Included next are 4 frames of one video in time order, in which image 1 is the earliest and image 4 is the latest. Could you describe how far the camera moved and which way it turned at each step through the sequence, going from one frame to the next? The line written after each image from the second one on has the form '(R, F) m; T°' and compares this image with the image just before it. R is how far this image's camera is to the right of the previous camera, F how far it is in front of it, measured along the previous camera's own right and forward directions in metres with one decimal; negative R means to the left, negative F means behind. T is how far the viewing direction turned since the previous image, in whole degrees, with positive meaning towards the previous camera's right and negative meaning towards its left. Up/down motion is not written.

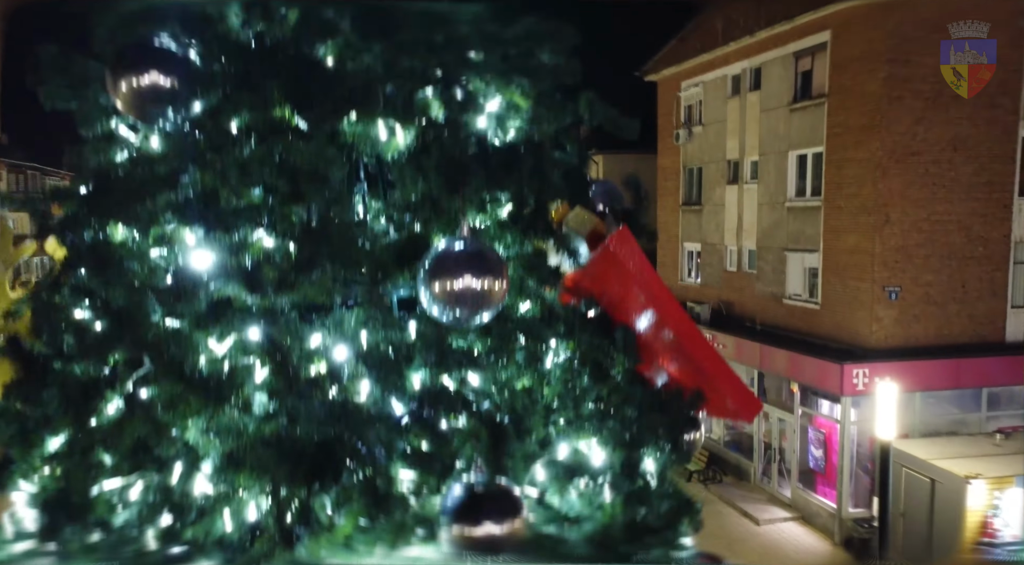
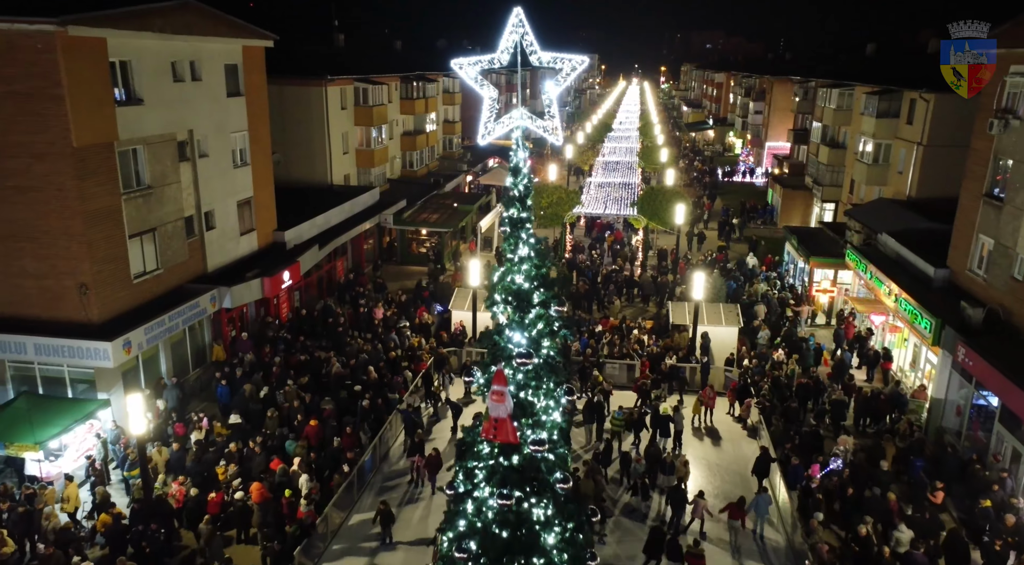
(-0.2, -3.4) m; 0°
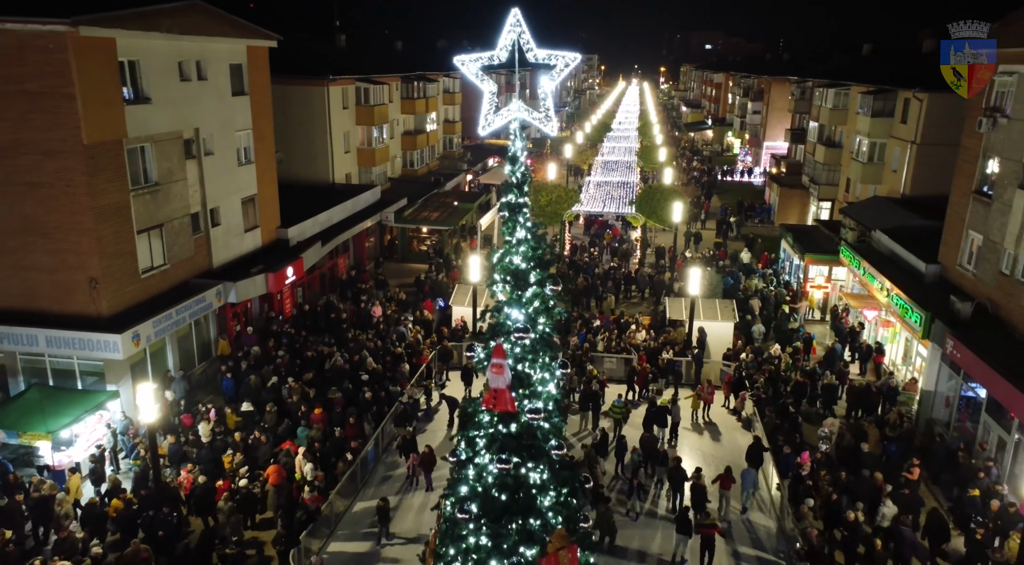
(0.0, -0.4) m; 0°
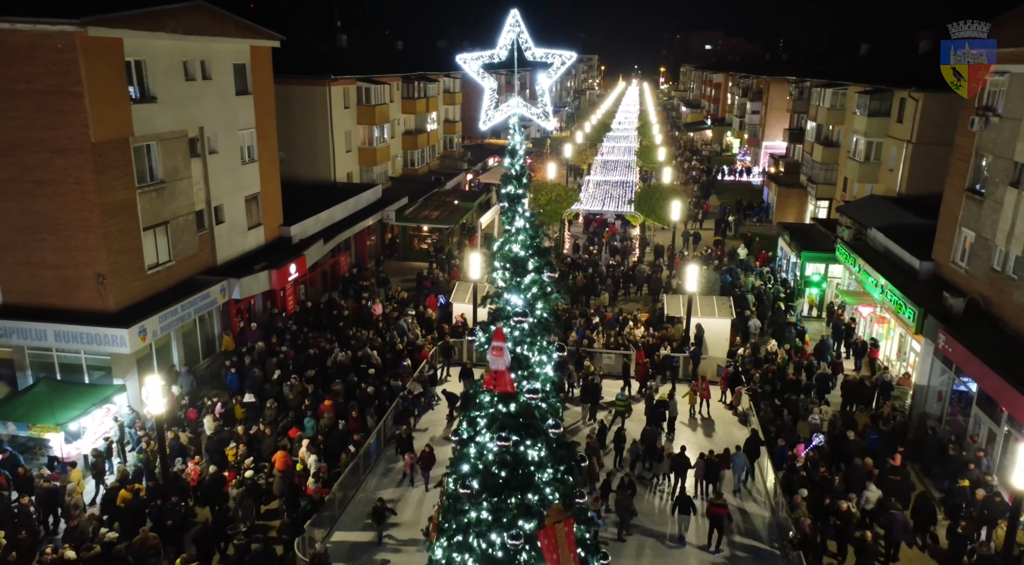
(0.0, -0.3) m; 0°
